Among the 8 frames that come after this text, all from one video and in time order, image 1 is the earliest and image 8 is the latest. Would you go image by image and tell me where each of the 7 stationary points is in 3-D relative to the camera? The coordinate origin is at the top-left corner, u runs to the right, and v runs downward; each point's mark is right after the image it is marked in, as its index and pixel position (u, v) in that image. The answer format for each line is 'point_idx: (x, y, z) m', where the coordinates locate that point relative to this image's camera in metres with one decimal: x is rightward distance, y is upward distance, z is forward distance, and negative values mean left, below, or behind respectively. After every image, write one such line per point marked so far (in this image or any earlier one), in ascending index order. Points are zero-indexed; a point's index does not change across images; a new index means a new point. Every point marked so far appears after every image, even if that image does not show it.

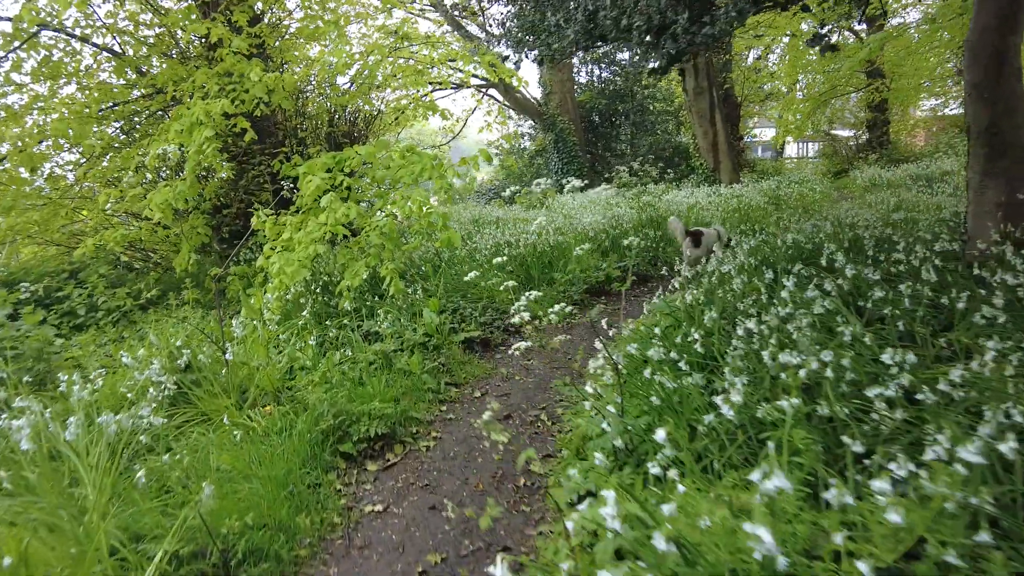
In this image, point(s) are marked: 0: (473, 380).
0: (-0.3, -0.6, +4.5) m
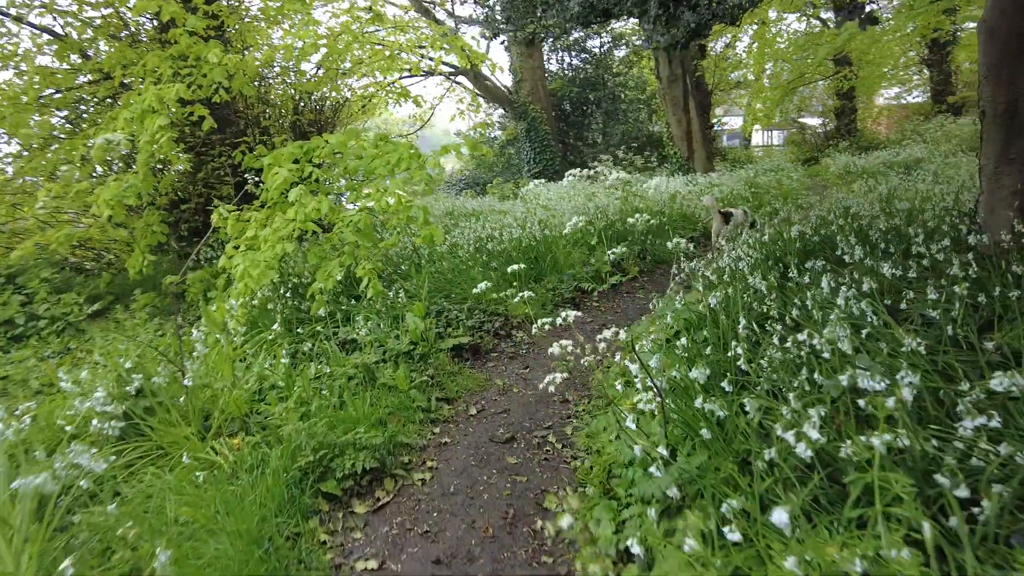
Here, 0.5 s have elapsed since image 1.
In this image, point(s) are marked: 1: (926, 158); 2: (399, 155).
0: (-0.3, -0.6, +4.0) m
1: (+9.8, +3.1, +16.2) m
2: (-1.0, +1.2, +5.9) m
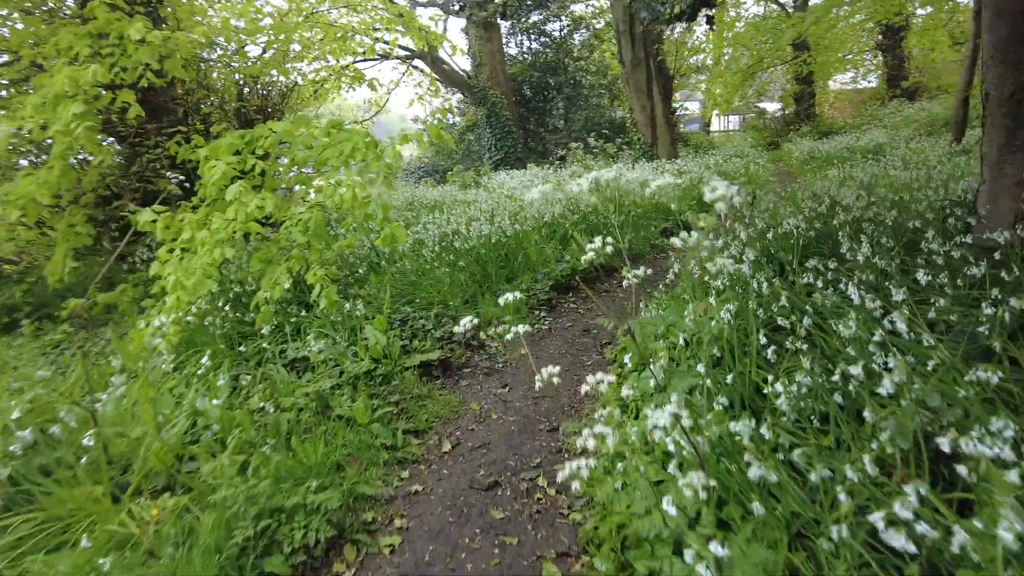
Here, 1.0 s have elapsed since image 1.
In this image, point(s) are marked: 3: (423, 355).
0: (-0.4, -0.7, +3.5) m
1: (+8.9, +3.5, +16.1) m
2: (-1.2, +1.1, +5.3) m
3: (-0.6, -0.4, +4.2) m
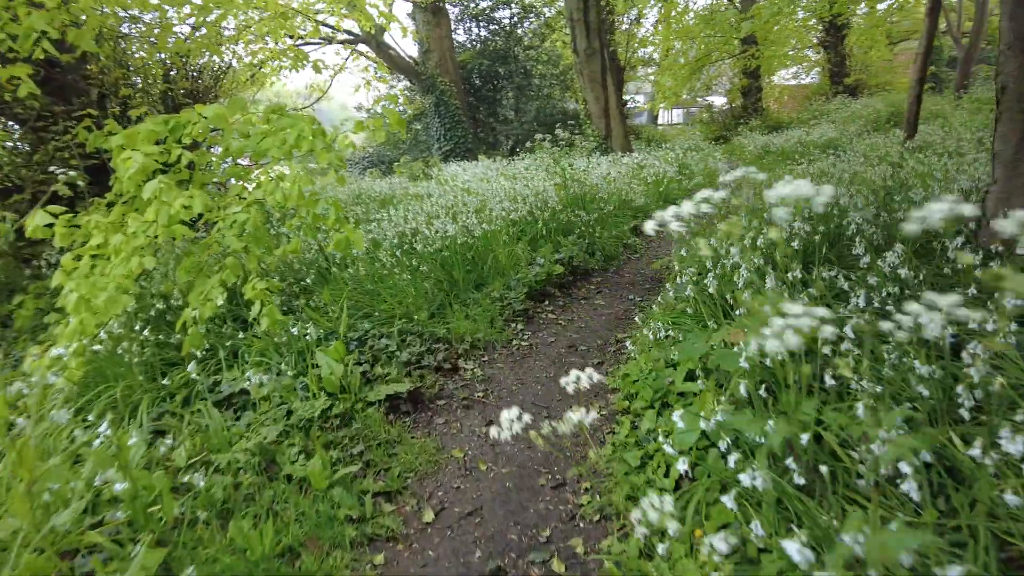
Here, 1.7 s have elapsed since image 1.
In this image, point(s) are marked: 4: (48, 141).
0: (-0.4, -0.8, +2.8) m
1: (+7.8, +3.6, +16.1) m
2: (-1.4, +1.0, +4.5) m
3: (-0.6, -0.5, +3.5) m
4: (-4.3, +1.4, +6.2) m
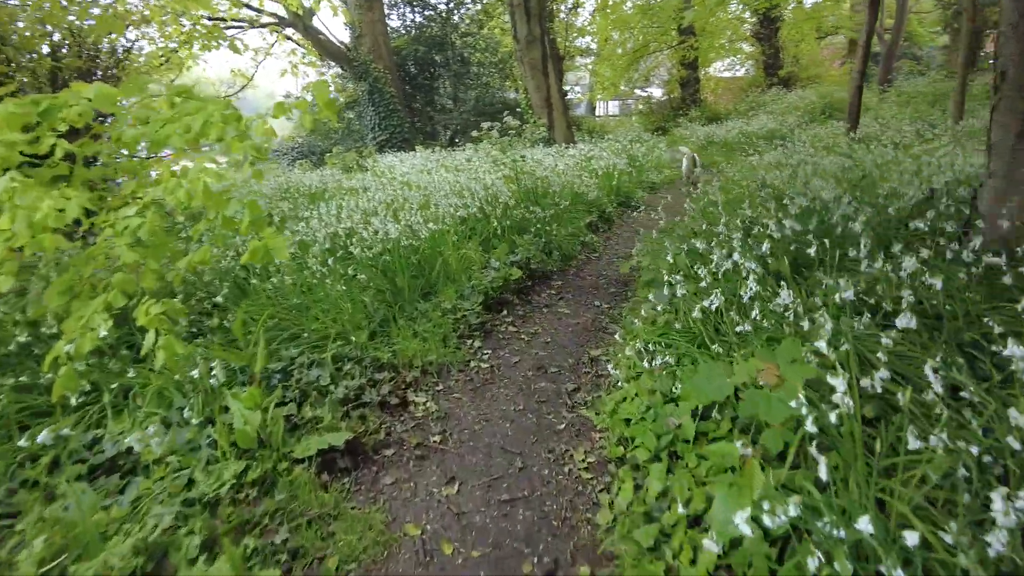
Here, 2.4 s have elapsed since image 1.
0: (-0.5, -0.9, +2.1) m
1: (+6.4, +3.8, +16.1) m
2: (-1.7, +0.9, +3.7) m
3: (-0.8, -0.6, +2.8) m
4: (-4.7, +1.2, +5.2) m
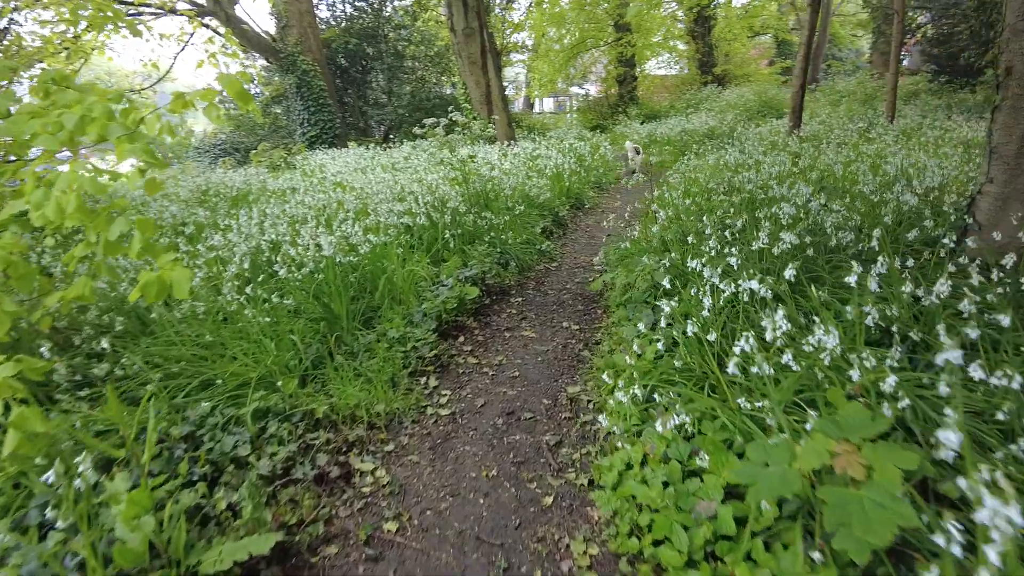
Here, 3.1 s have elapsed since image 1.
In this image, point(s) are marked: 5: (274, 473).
0: (-0.5, -1.1, +1.5) m
1: (+5.0, +3.8, +16.0) m
2: (-1.9, +0.8, +2.9) m
3: (-0.8, -0.8, +2.1) m
4: (-5.0, +1.0, +4.1) m
5: (-0.9, -0.7, +2.5) m
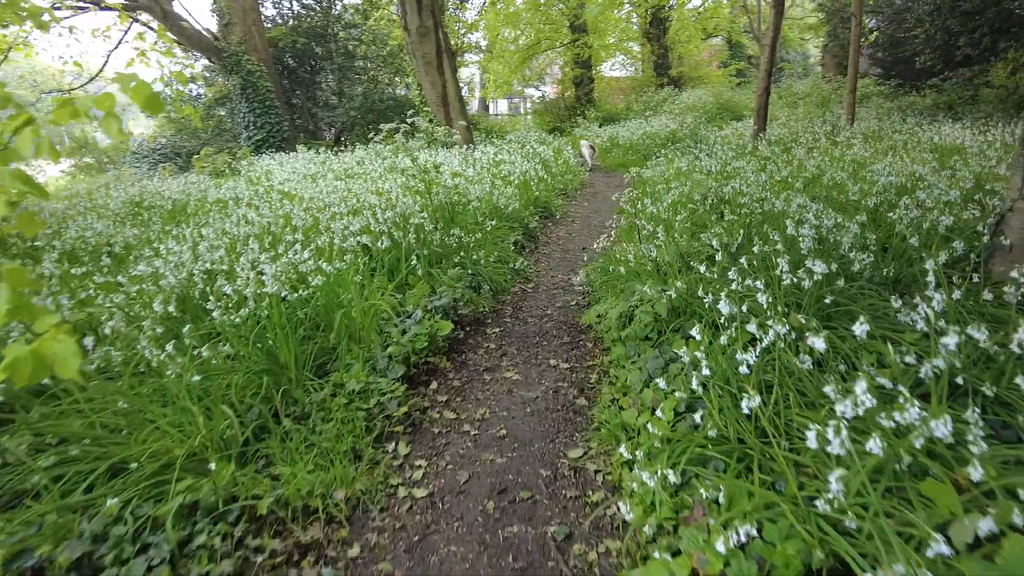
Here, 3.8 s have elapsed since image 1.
0: (-0.4, -1.3, +0.9) m
1: (+4.0, +3.7, +15.7) m
2: (-1.9, +0.5, +2.2) m
3: (-0.8, -1.0, +1.4) m
4: (-5.1, +0.7, +3.1) m
5: (-0.9, -0.9, +1.9) m
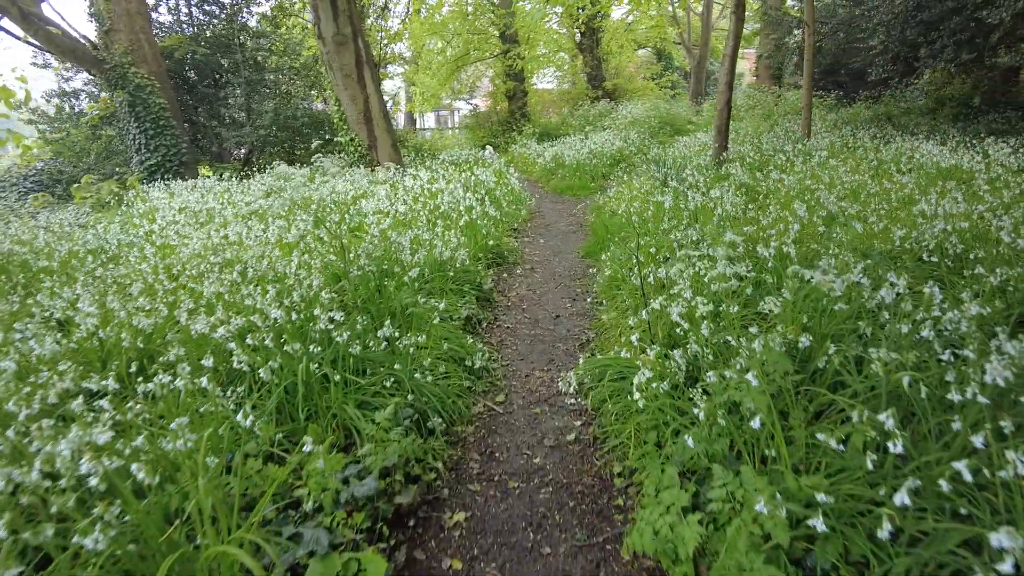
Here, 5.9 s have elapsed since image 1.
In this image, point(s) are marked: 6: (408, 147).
0: (-0.1, -1.8, -0.9) m
1: (+2.6, +3.0, +14.4) m
2: (-1.8, -0.1, +0.3) m
3: (-0.6, -1.6, -0.4) m
4: (-5.1, -0.1, +0.9) m
5: (-0.7, -1.5, 0.0) m
6: (-2.9, +4.0, +19.0) m
